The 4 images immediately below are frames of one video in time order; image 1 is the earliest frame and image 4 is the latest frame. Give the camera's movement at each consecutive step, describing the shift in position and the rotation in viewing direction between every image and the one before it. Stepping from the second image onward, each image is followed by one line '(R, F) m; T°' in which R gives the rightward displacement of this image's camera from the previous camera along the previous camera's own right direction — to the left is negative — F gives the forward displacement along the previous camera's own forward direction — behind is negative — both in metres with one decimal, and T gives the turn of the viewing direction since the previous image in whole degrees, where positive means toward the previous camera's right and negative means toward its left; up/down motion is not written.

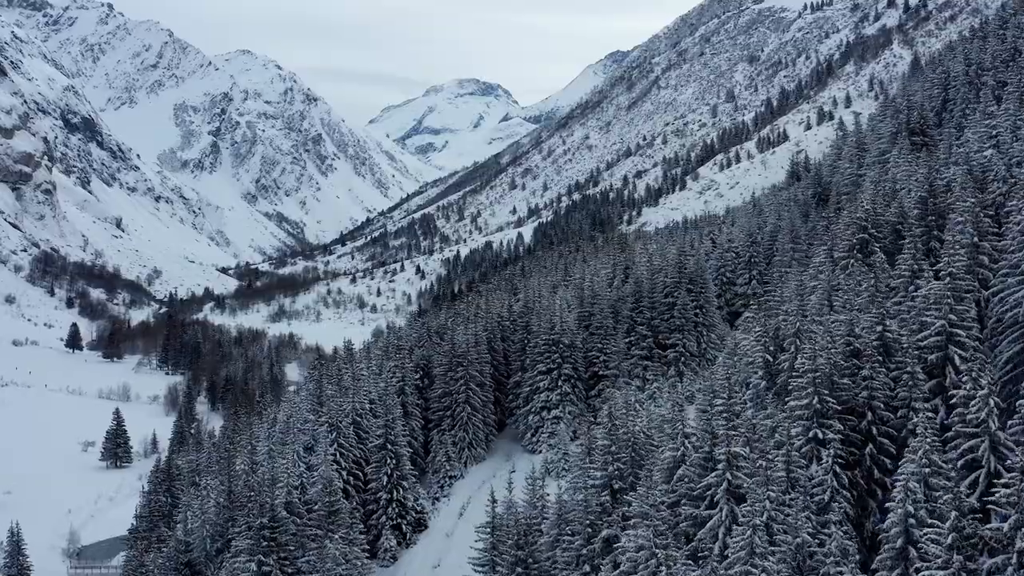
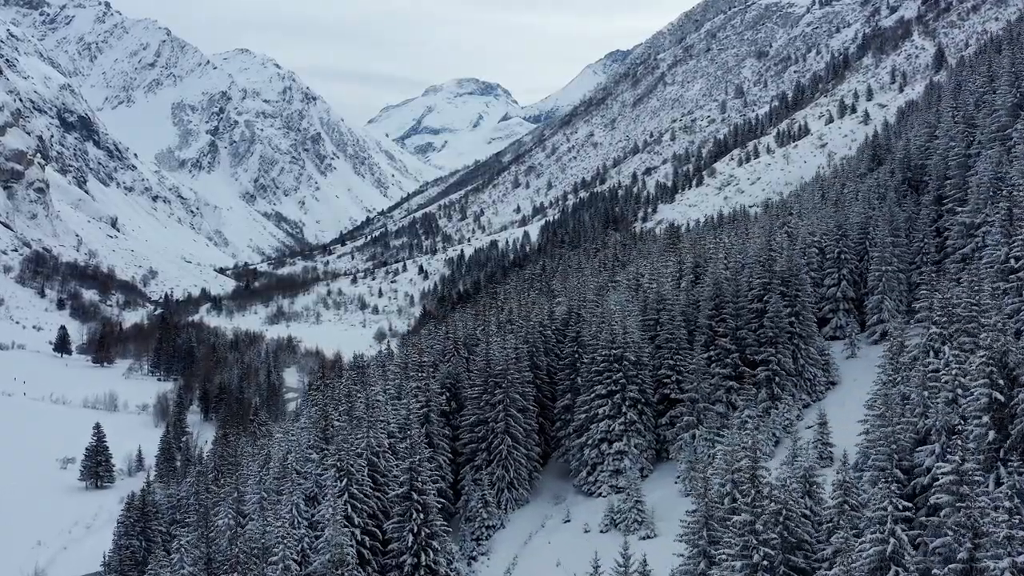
(-3.5, +11.8) m; 0°
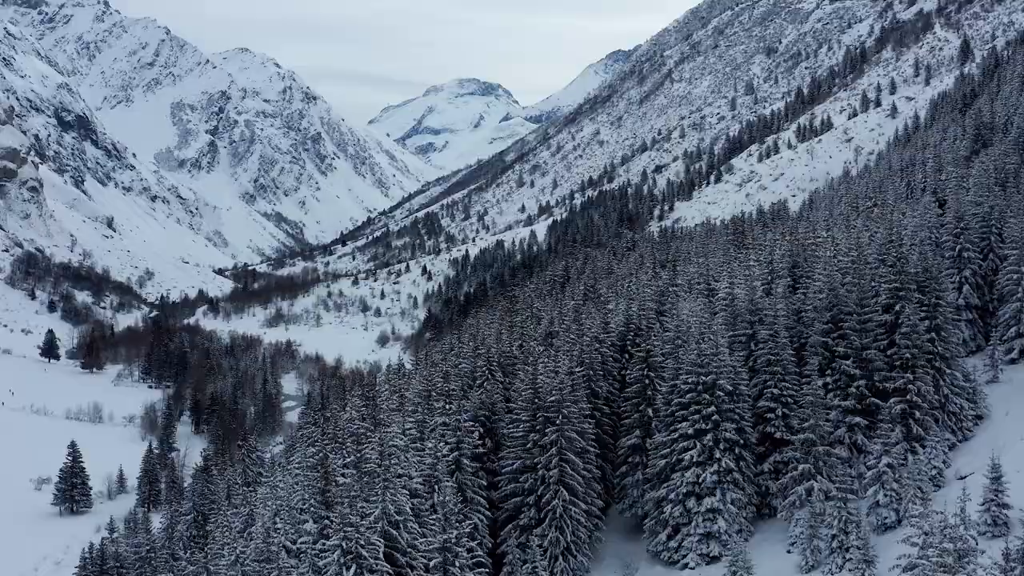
(-2.9, +11.3) m; 0°
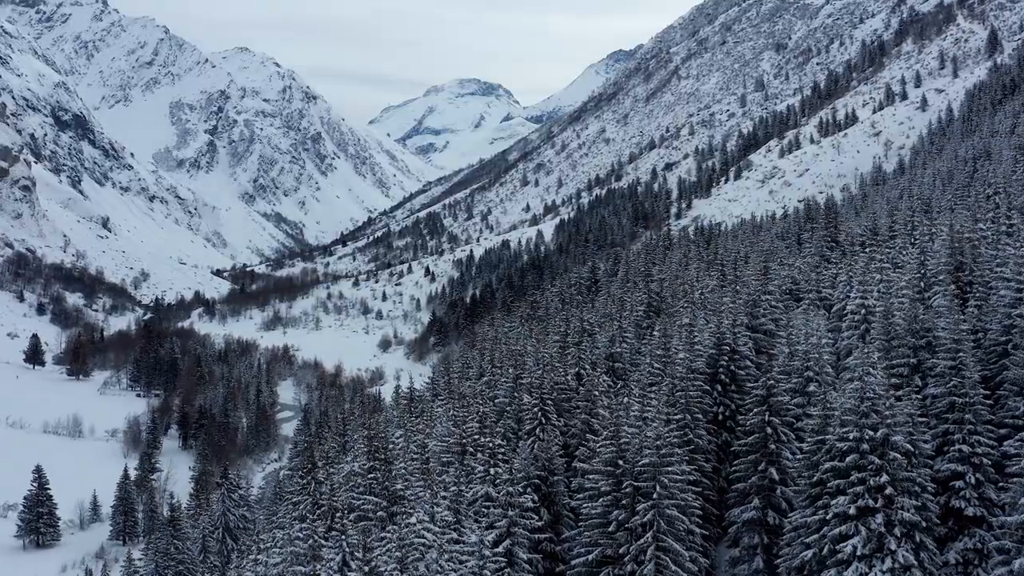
(-2.7, +11.6) m; 0°
